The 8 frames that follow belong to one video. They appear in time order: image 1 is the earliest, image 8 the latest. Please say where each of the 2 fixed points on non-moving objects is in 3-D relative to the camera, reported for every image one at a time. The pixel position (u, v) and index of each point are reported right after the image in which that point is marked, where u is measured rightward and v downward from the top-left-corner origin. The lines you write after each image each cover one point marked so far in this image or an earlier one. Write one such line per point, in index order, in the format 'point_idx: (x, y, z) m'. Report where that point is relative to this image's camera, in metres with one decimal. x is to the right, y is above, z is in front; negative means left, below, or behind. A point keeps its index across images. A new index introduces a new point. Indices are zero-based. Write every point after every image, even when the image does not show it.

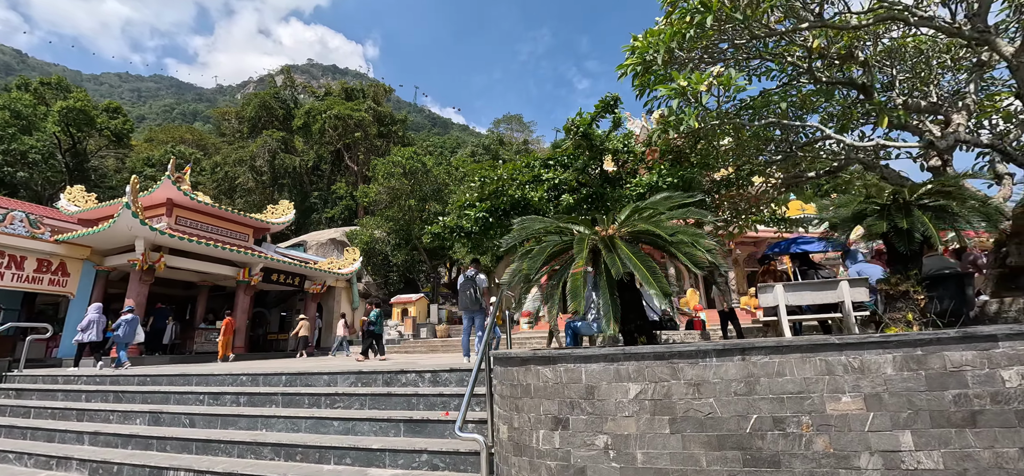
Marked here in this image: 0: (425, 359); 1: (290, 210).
0: (-1.8, -2.5, +8.7) m
1: (-8.7, +1.1, +16.7) m
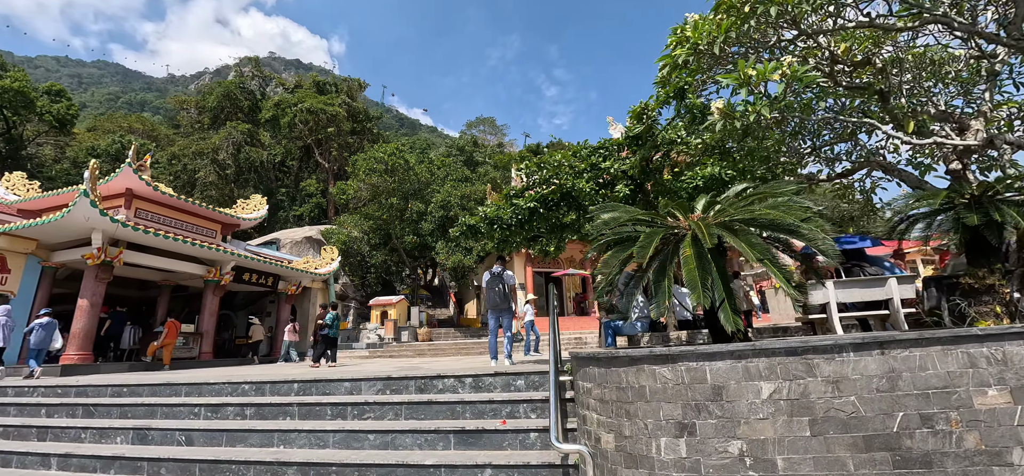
0: (-1.6, -2.4, +8.1) m
1: (-9.1, +1.2, +15.6) m
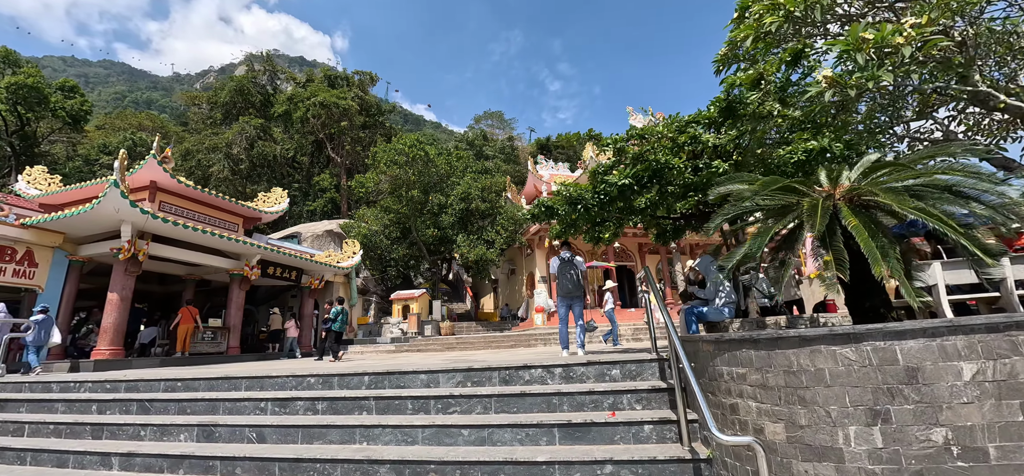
0: (-0.6, -2.1, +7.7) m
1: (-8.2, +1.4, +15.2) m
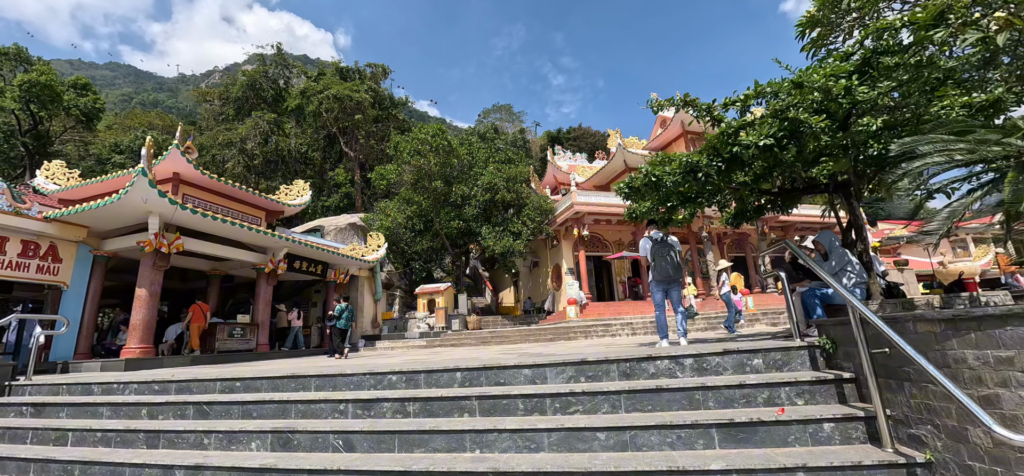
0: (+0.4, -1.9, +7.2) m
1: (-7.1, +1.6, +14.7) m
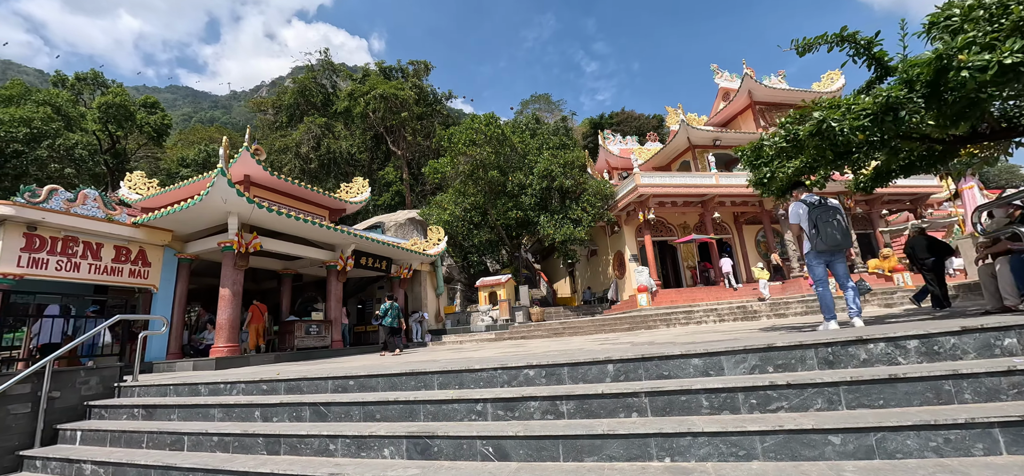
0: (+1.9, -1.5, +6.5) m
1: (-5.0, +1.7, +14.7) m
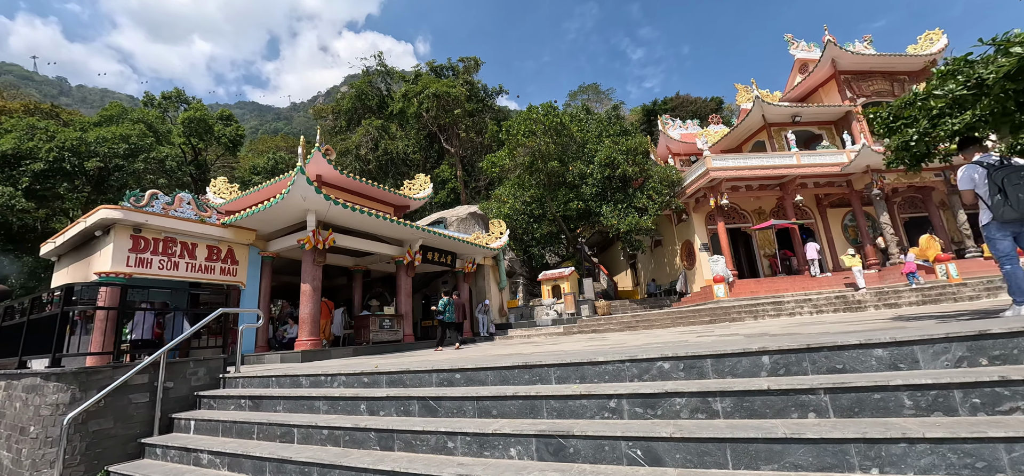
0: (+3.2, -1.3, +5.9) m
1: (-2.9, +1.9, +14.7) m
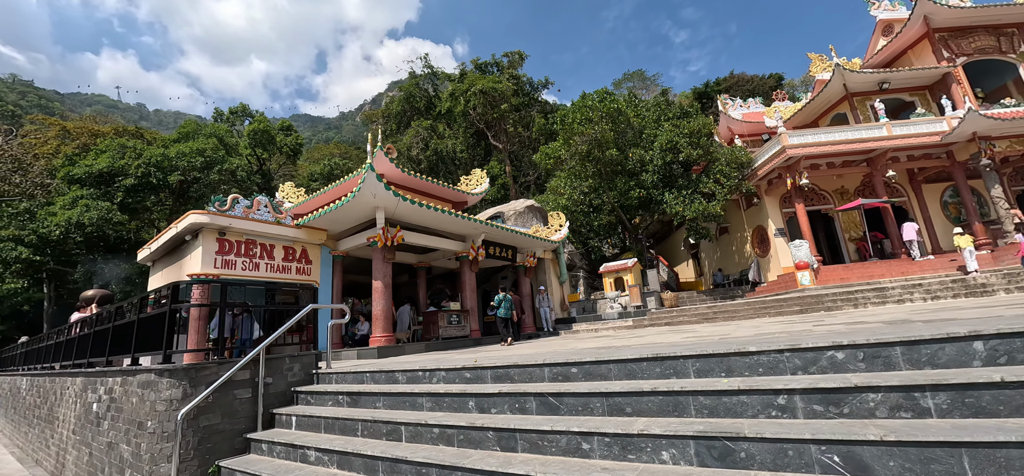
0: (+4.3, -1.0, +5.2) m
1: (-0.9, +2.0, +14.6) m
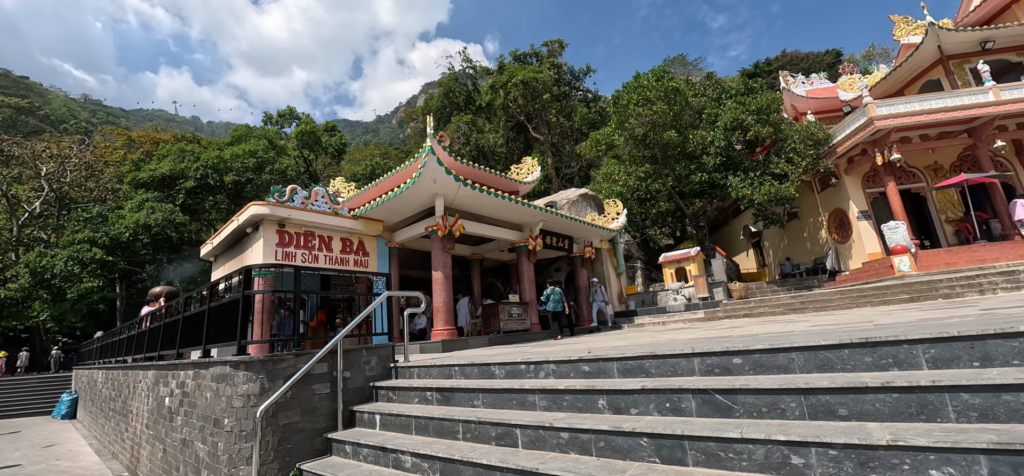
0: (+5.3, -0.6, +4.2) m
1: (+0.8, +2.4, +14.0) m
